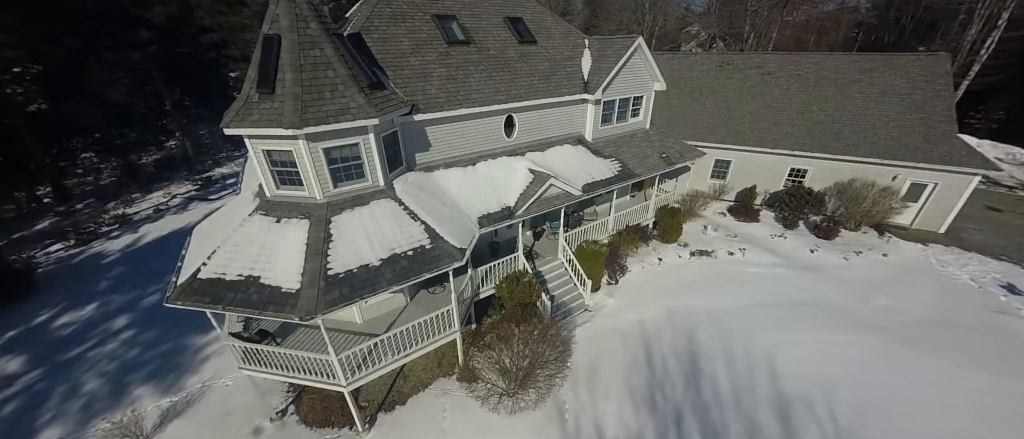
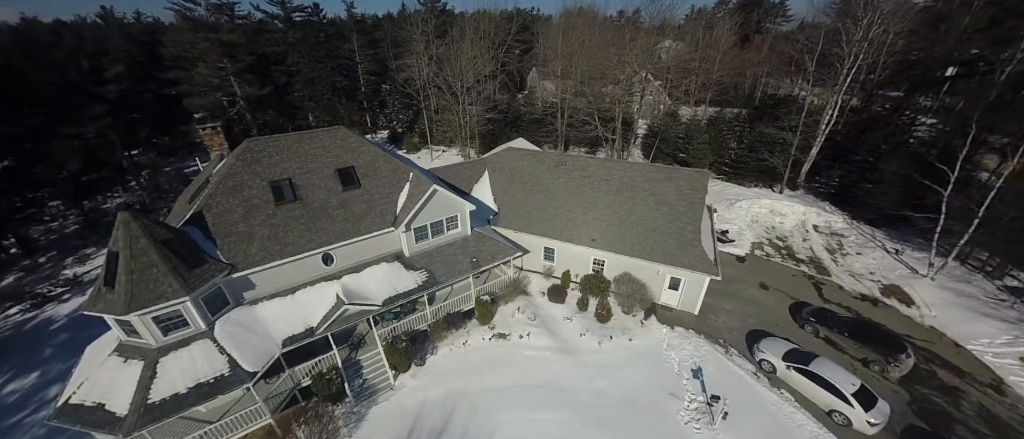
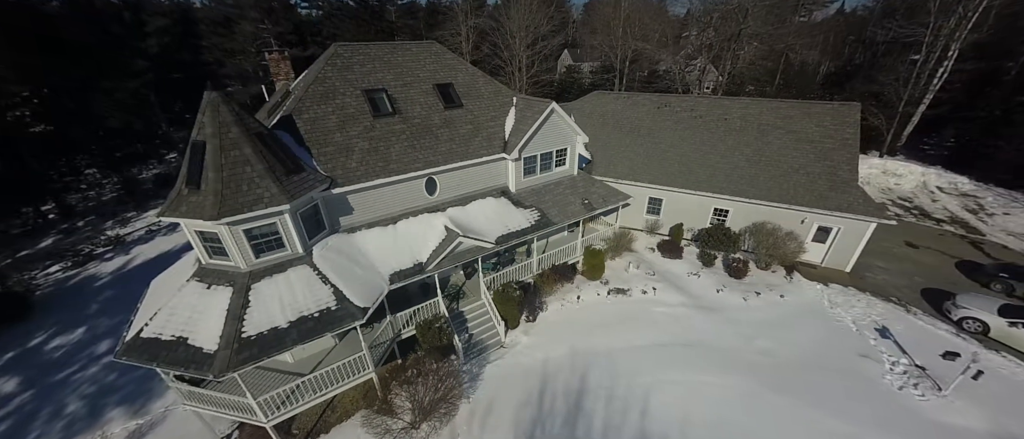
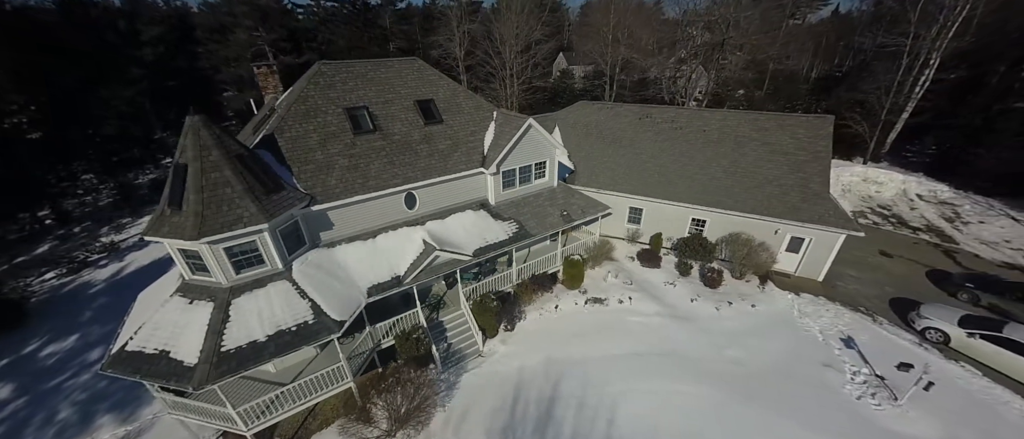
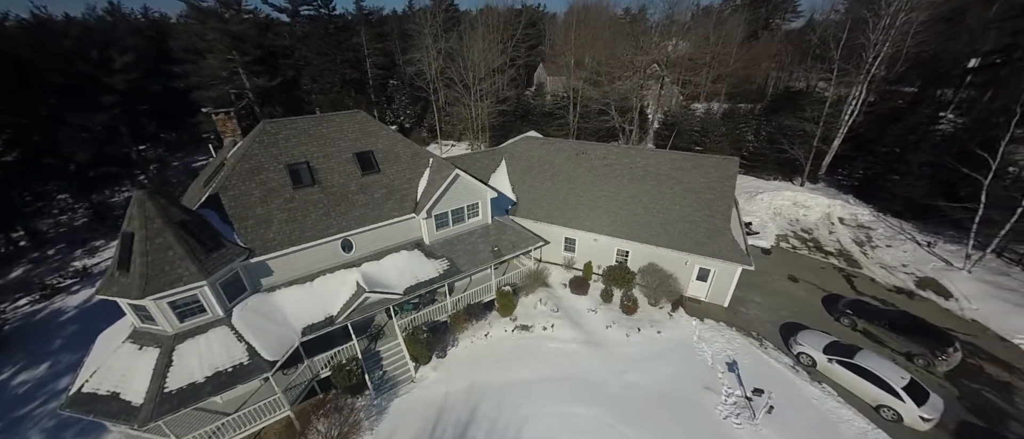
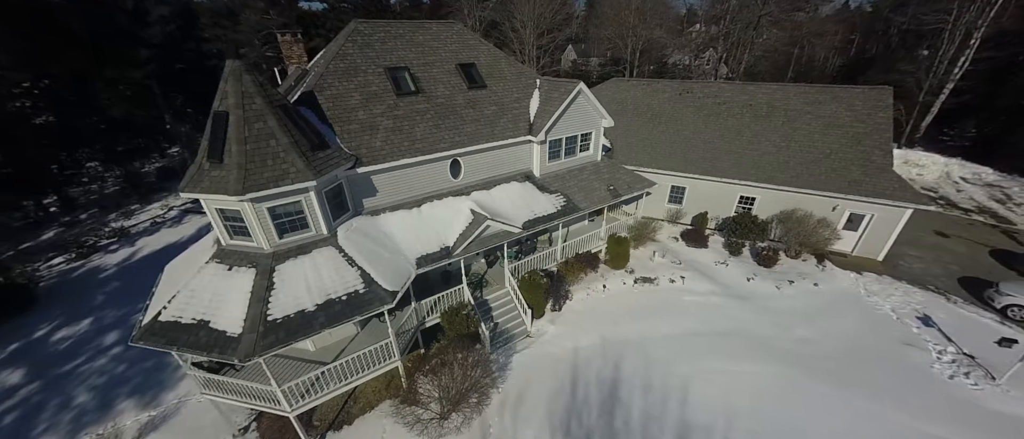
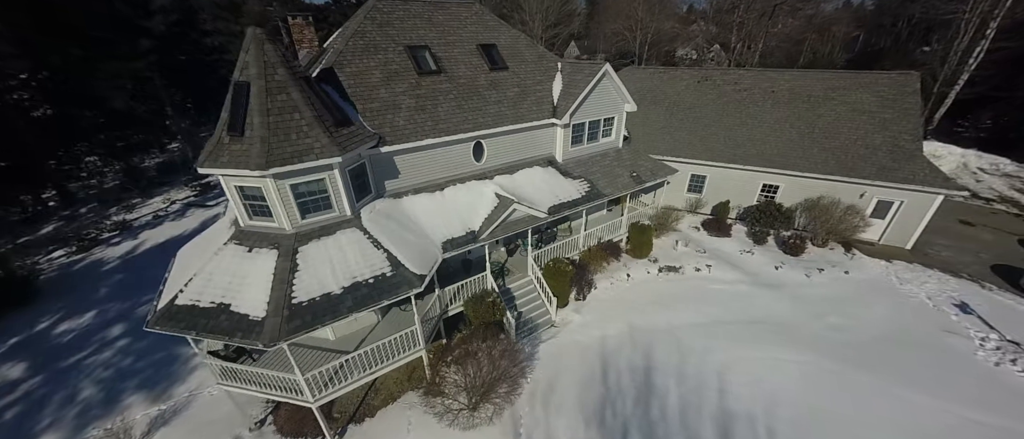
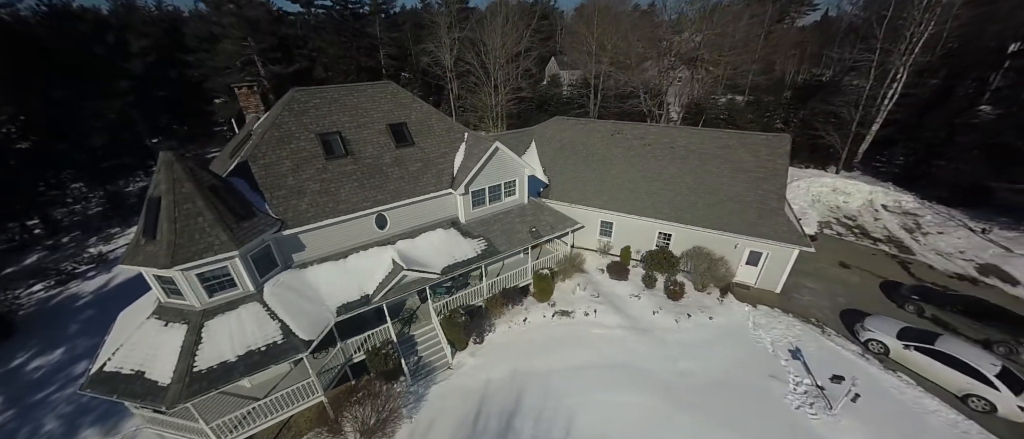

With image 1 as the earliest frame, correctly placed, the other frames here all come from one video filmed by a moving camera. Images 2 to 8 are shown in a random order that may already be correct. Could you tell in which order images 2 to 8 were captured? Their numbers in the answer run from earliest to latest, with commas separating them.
7, 6, 3, 4, 8, 5, 2
